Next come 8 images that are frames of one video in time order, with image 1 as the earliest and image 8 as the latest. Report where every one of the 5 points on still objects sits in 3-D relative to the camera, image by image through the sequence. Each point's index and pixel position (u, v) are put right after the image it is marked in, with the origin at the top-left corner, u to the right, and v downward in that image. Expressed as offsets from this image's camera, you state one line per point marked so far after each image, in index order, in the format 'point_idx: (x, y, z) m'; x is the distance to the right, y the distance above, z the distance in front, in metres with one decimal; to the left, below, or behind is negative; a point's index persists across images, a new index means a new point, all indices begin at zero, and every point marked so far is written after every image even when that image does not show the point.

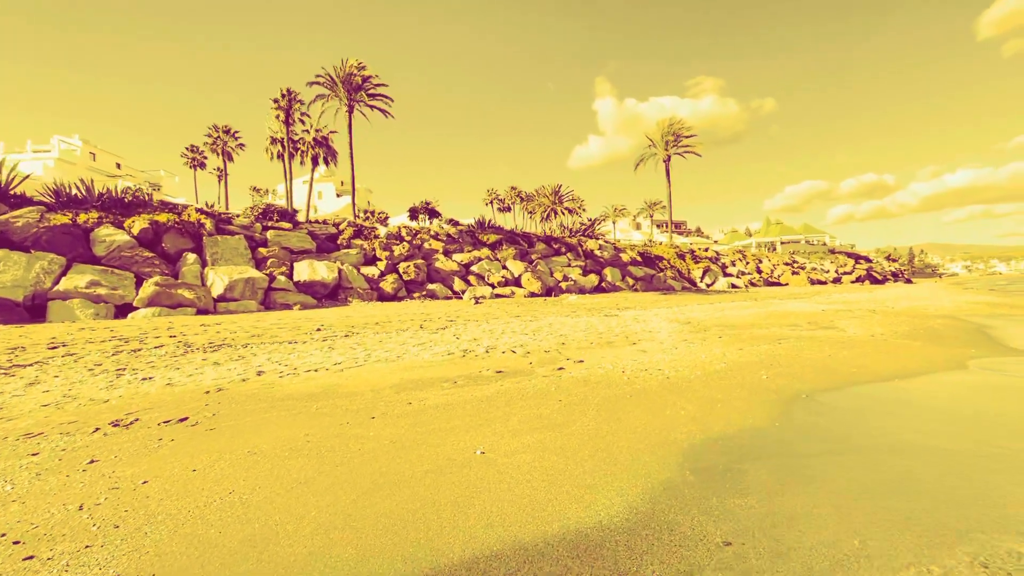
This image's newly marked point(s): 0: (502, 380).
0: (-0.1, -1.2, +6.3) m
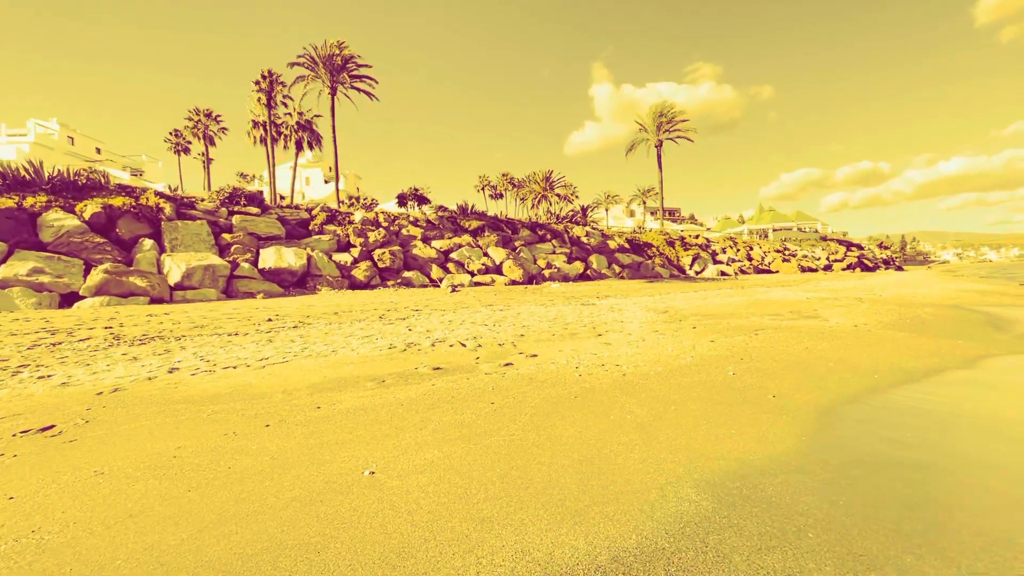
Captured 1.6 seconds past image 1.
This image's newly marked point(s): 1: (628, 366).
0: (-0.9, -1.1, +5.6) m
1: (+1.5, -1.1, +6.3) m
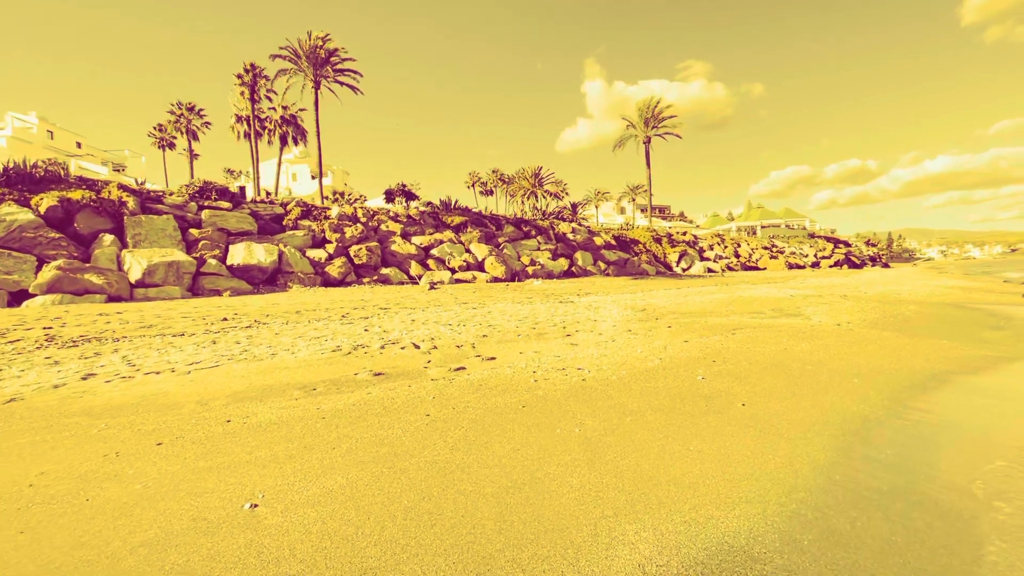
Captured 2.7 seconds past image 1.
0: (-1.5, -1.0, +5.1) m
1: (+0.9, -1.0, +5.8) m
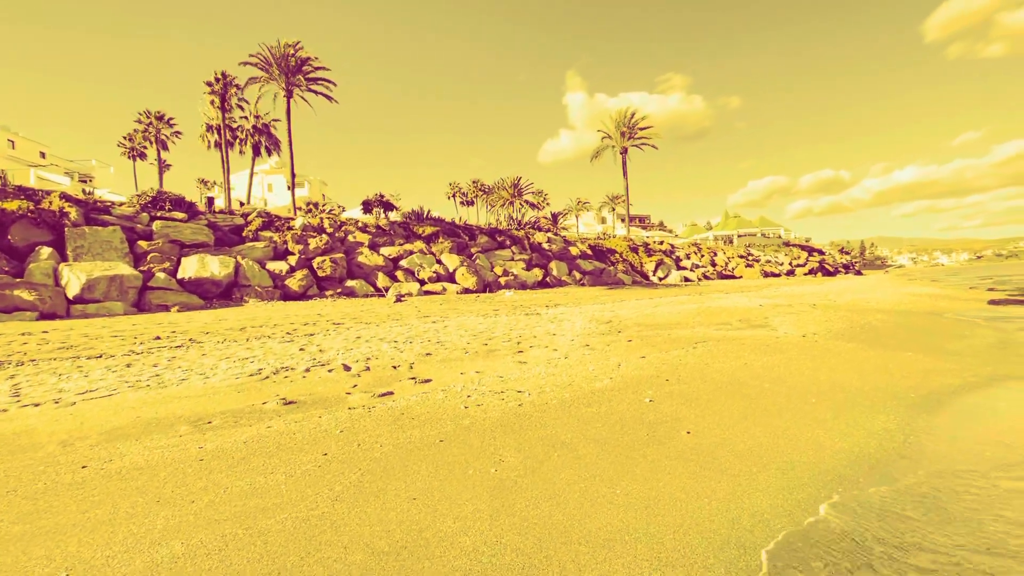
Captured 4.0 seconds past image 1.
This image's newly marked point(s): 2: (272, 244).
0: (-2.2, -1.2, +4.5) m
1: (+0.2, -1.2, +5.3) m
2: (-9.9, +1.8, +19.4) m
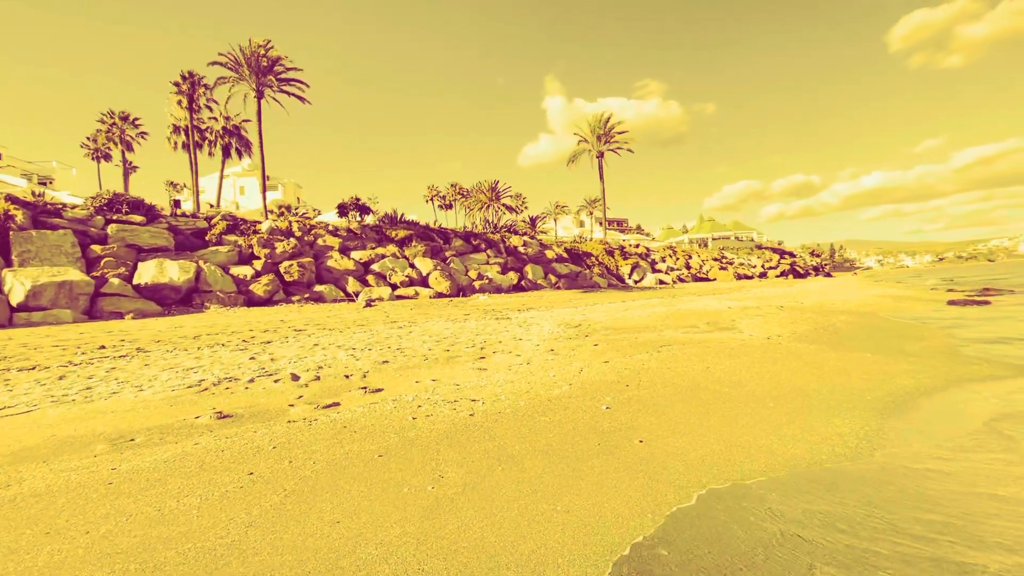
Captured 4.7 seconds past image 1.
0: (-2.7, -1.3, +4.2) m
1: (-0.3, -1.2, +5.1) m
2: (-11.0, +1.6, +18.8) m
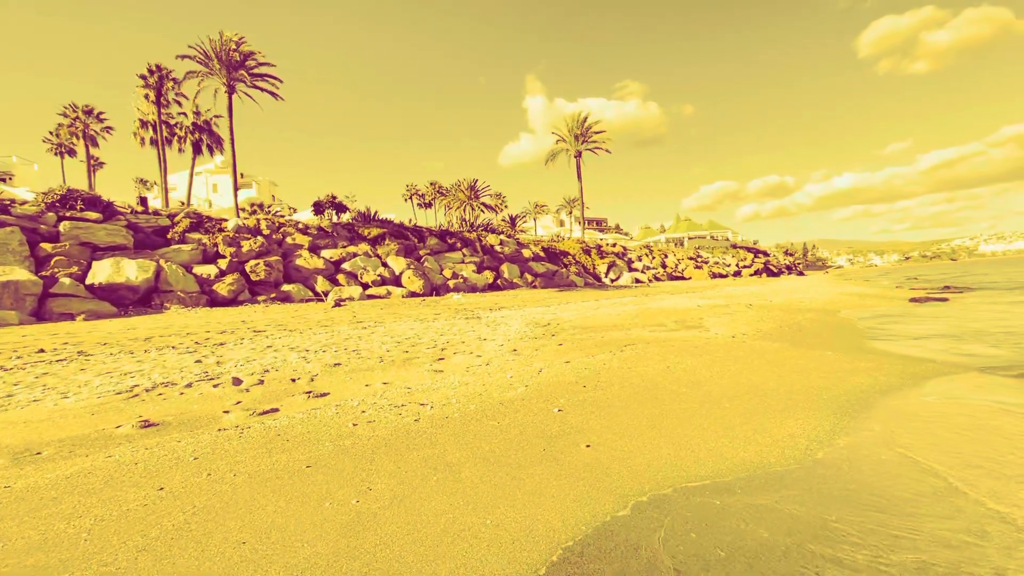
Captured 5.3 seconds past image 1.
0: (-3.2, -1.3, +3.9) m
1: (-0.8, -1.2, +4.9) m
2: (-12.0, +1.6, +18.2) m
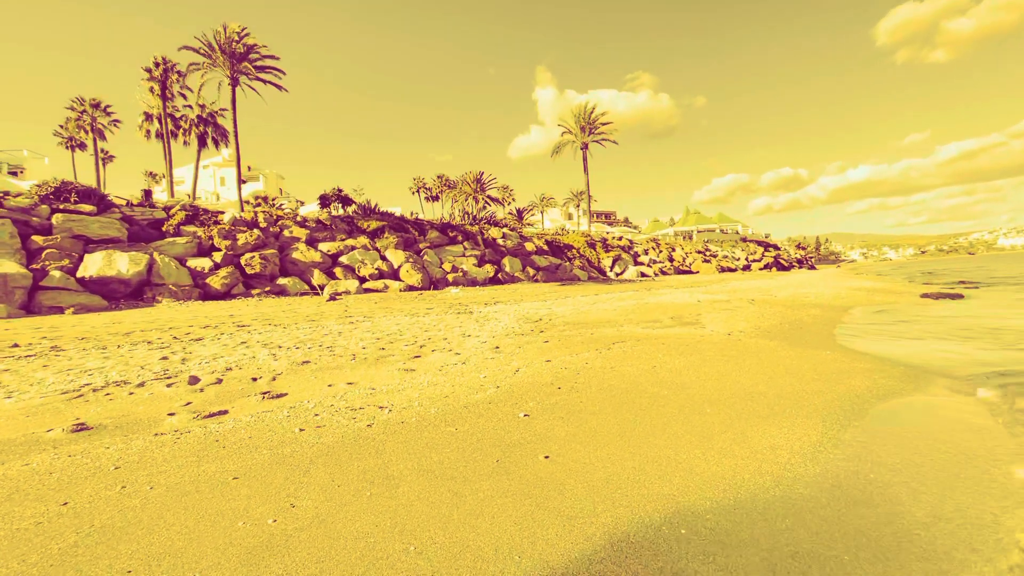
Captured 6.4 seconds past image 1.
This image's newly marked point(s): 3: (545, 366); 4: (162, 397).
0: (-3.5, -1.2, +3.6) m
1: (-1.2, -1.2, +4.6) m
2: (-12.1, +1.9, +18.0) m
3: (+0.5, -1.1, +6.4) m
4: (-3.5, -1.1, +4.8) m
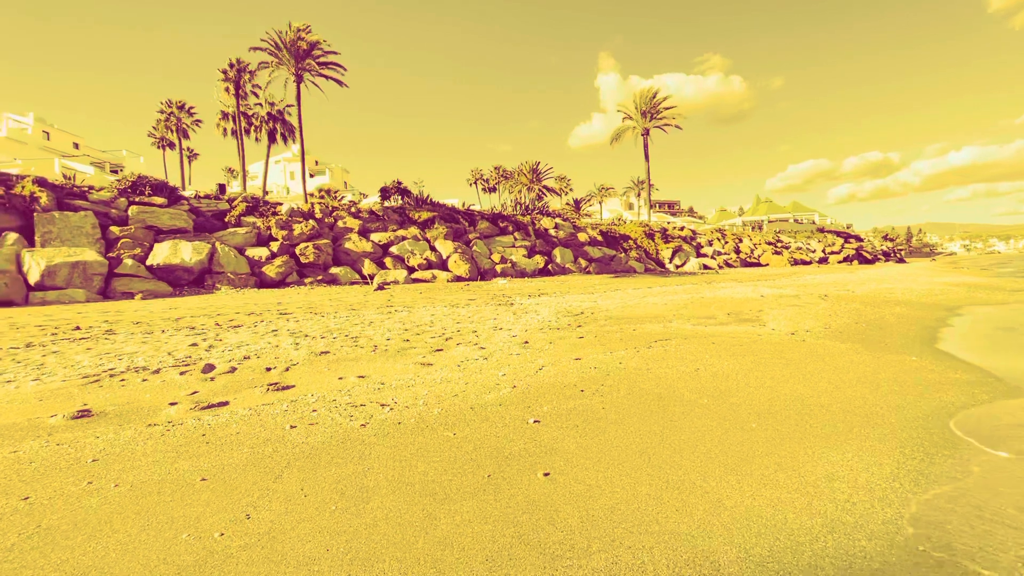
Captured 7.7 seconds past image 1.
0: (-3.5, -1.1, +3.6) m
1: (-1.1, -1.1, +4.3) m
2: (-10.2, +2.3, +18.9) m
3: (+0.8, -1.0, +5.9) m
4: (-3.4, -1.0, +4.7) m
